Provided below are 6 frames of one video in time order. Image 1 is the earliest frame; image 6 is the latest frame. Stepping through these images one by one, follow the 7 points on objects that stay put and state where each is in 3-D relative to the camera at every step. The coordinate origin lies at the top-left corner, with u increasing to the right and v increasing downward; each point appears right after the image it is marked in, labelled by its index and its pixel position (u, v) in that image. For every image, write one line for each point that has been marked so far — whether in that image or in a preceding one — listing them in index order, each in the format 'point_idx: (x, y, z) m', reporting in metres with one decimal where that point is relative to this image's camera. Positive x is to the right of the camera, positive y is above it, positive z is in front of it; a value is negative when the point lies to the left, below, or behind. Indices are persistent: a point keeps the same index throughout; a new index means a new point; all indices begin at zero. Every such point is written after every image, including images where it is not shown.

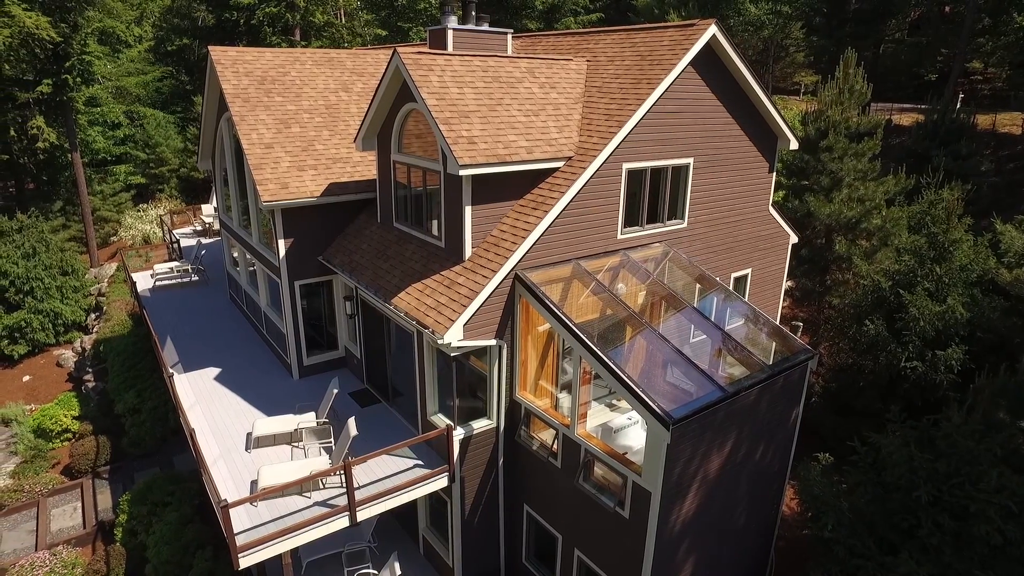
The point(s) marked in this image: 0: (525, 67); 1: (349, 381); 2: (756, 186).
0: (+0.3, +4.6, +12.8) m
1: (-4.1, -2.4, +15.4) m
2: (+5.9, +2.5, +15.1) m
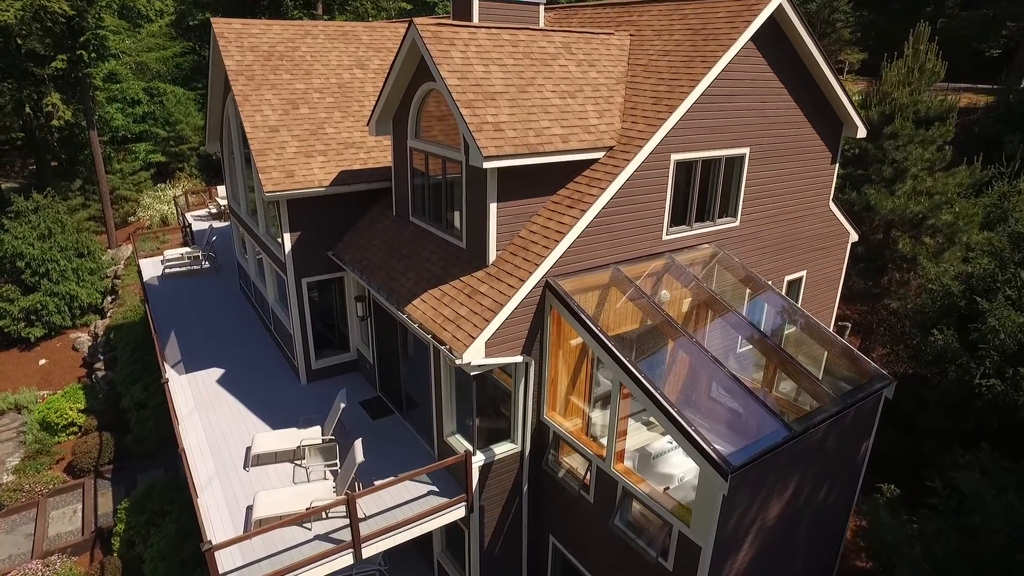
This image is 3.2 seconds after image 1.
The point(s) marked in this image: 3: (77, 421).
0: (+0.9, +4.5, +11.2) m
1: (-3.5, -2.3, +14.2) m
2: (+6.6, +2.3, +13.4) m
3: (-13.3, -4.0, +18.9) m
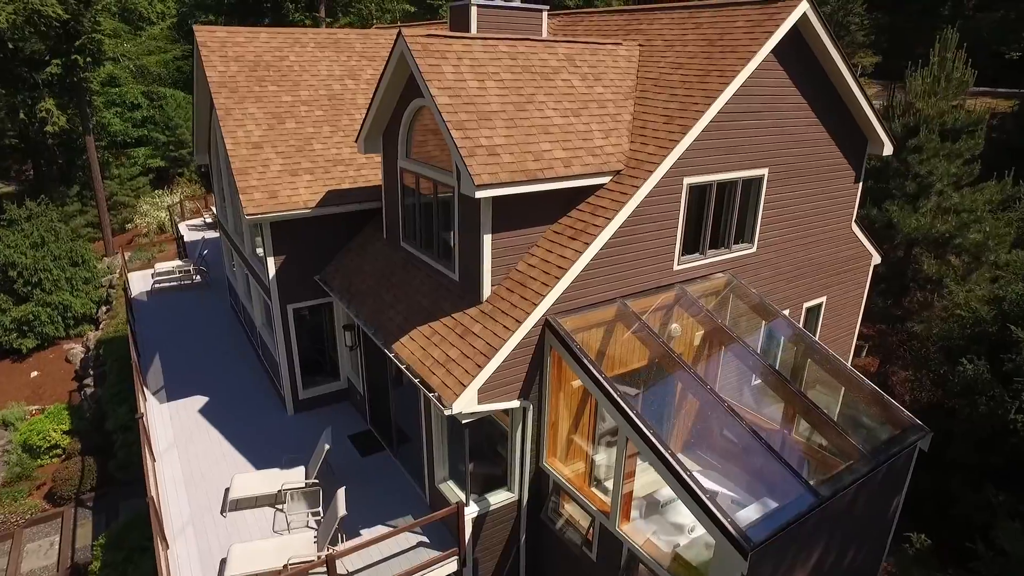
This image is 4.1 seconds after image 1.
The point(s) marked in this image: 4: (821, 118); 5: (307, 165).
0: (+0.9, +3.9, +10.4) m
1: (-3.5, -2.9, +13.3) m
2: (+6.6, +1.8, +12.5) m
3: (-13.3, -4.5, +18.2) m
4: (+5.7, +3.1, +11.4) m
5: (-4.0, +2.4, +12.1) m
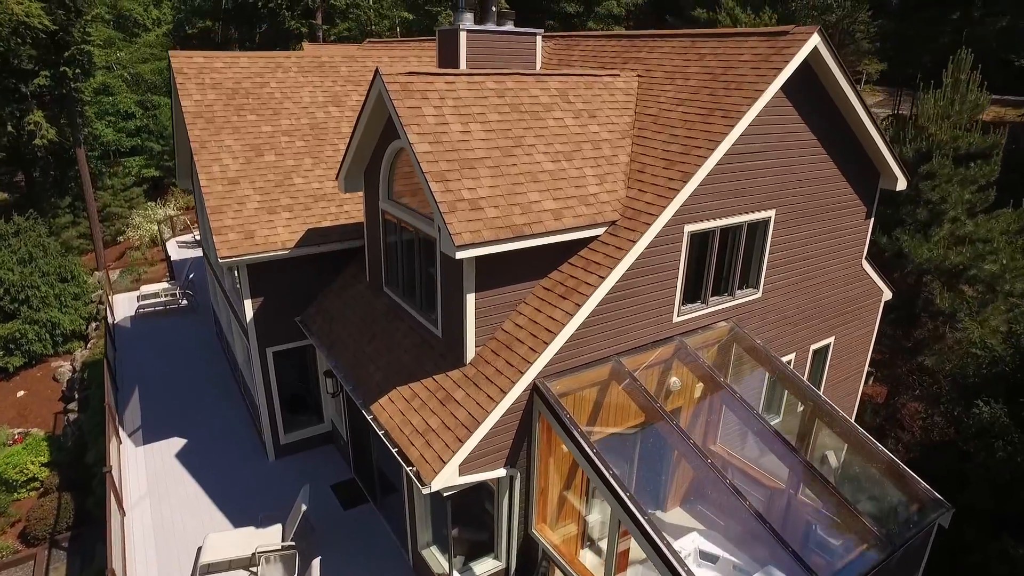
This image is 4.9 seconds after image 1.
0: (+0.7, +3.1, +9.7) m
1: (-3.7, -3.7, +12.7) m
2: (+6.4, +1.0, +11.8) m
3: (-13.4, -5.3, +17.5) m
4: (+5.5, +2.3, +10.7) m
5: (-4.2, +1.6, +11.5) m
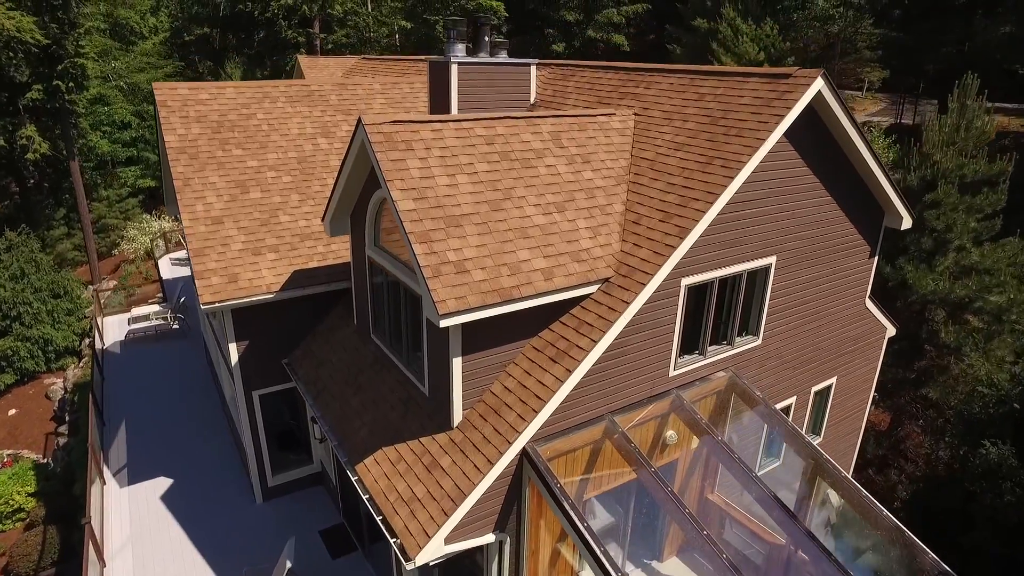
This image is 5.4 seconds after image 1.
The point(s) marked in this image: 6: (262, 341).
0: (+0.6, +2.4, +9.3) m
1: (-3.8, -4.4, +12.3) m
2: (+6.3, +0.2, +11.4) m
3: (-13.6, -6.1, +17.2) m
4: (+5.4, +1.5, +10.3) m
5: (-4.3, +0.8, +11.1) m
6: (-4.6, -1.0, +11.3) m
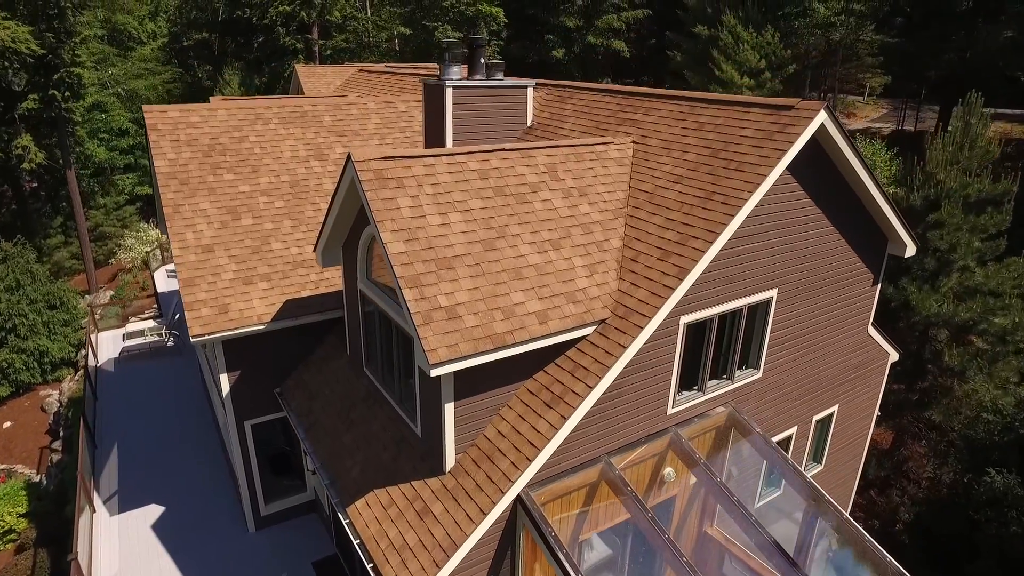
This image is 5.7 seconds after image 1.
0: (+0.5, +1.8, +9.1) m
1: (-3.9, -4.9, +12.1) m
2: (+6.2, -0.3, +11.2) m
3: (-13.6, -6.6, +17.0) m
4: (+5.3, +1.0, +10.1) m
5: (-4.4, +0.3, +10.9) m
6: (-4.7, -1.5, +11.1) m
